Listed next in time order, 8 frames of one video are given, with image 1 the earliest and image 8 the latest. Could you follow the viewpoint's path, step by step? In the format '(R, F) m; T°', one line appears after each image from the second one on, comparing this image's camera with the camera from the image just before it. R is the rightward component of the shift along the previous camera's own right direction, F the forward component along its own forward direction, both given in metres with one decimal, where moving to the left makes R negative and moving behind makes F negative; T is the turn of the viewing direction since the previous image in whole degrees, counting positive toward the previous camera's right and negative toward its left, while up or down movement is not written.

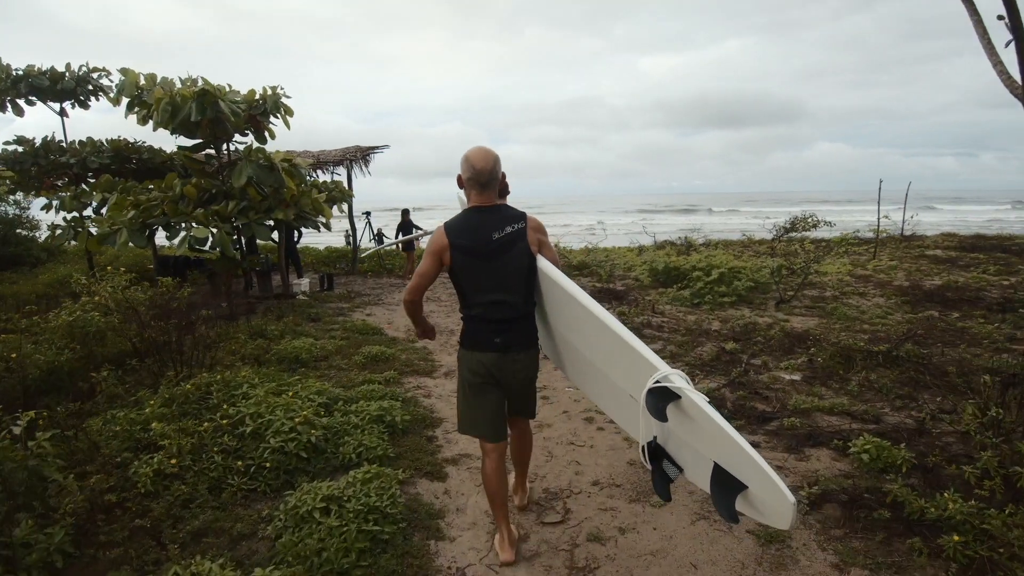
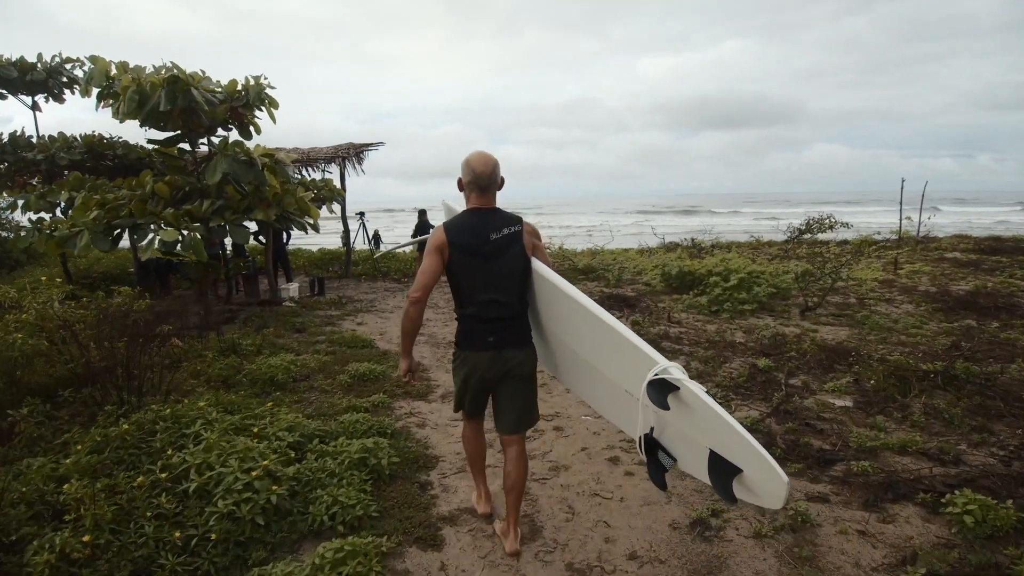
(-0.1, +0.6) m; 0°
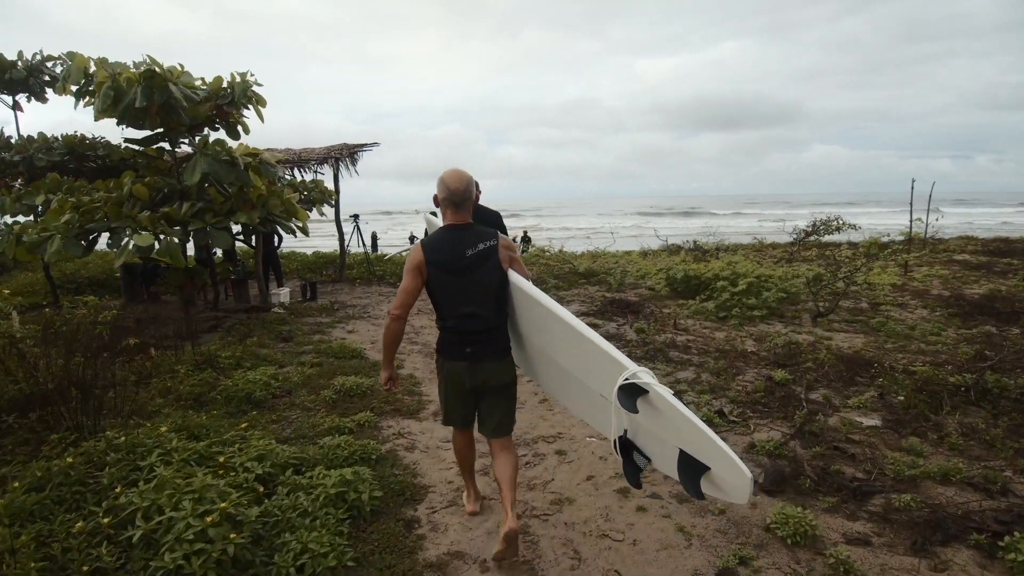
(0.0, +0.3) m; 0°
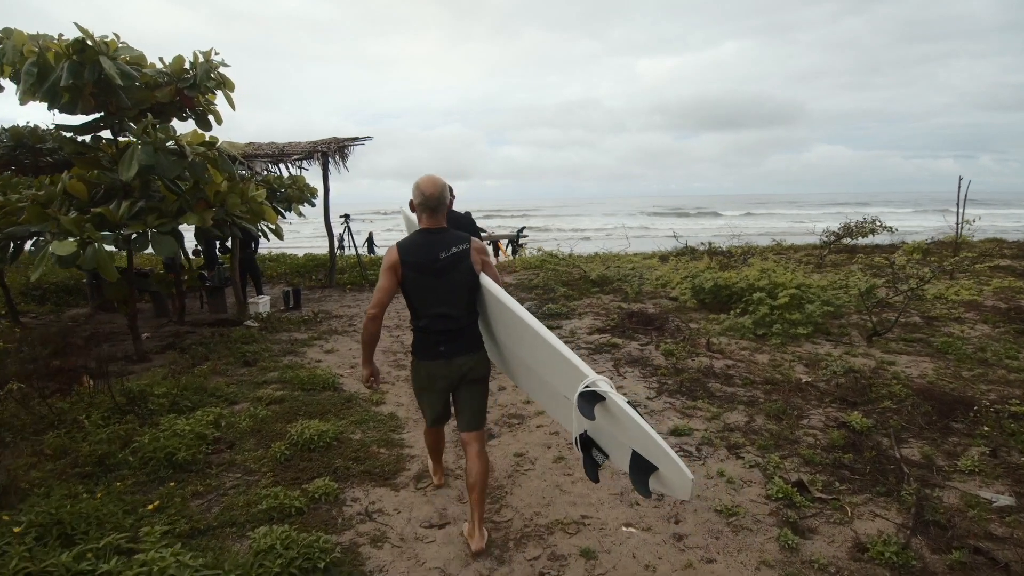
(0.0, +0.9) m; 0°
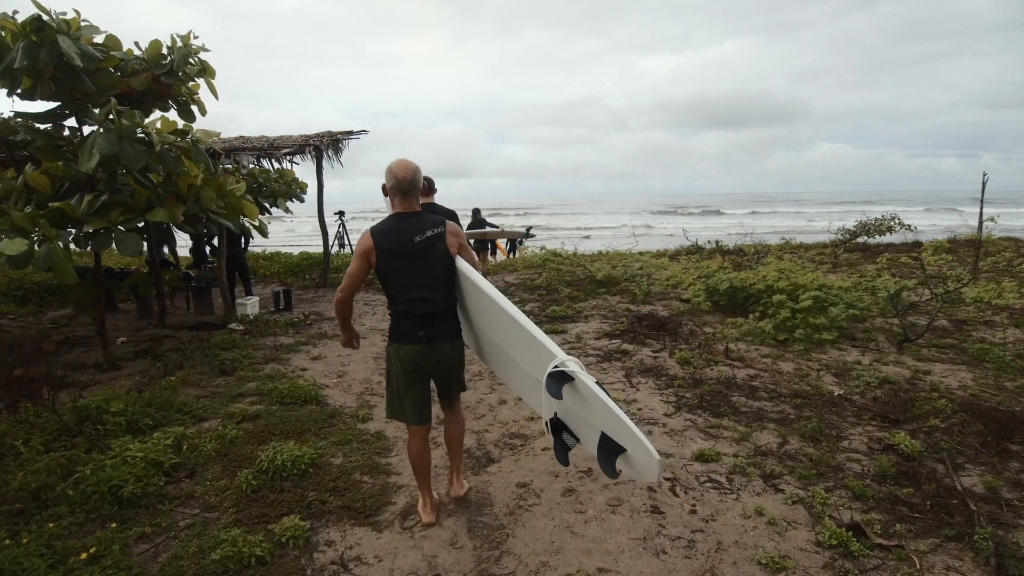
(0.0, +0.4) m; 0°
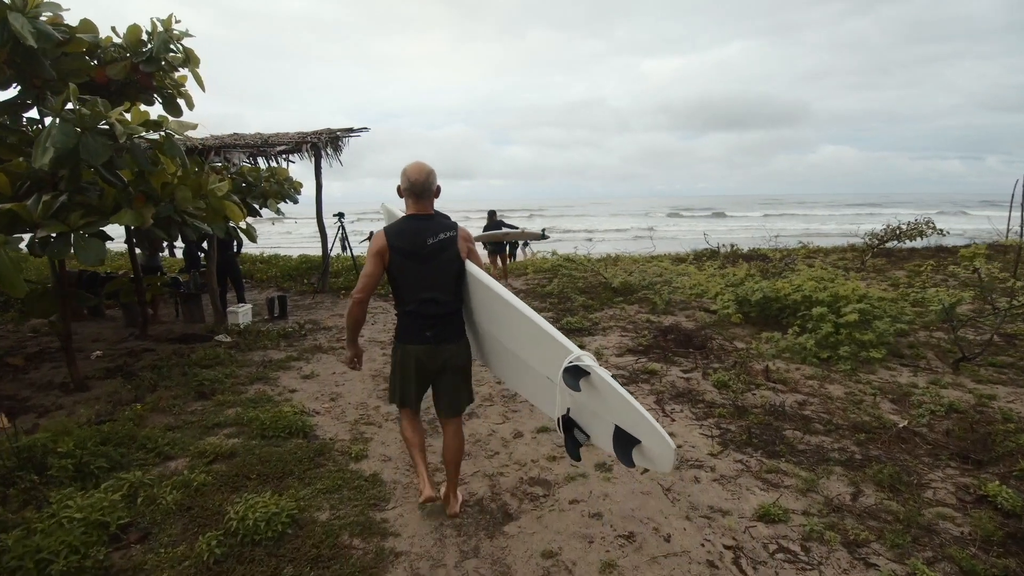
(-0.1, +0.5) m; 0°
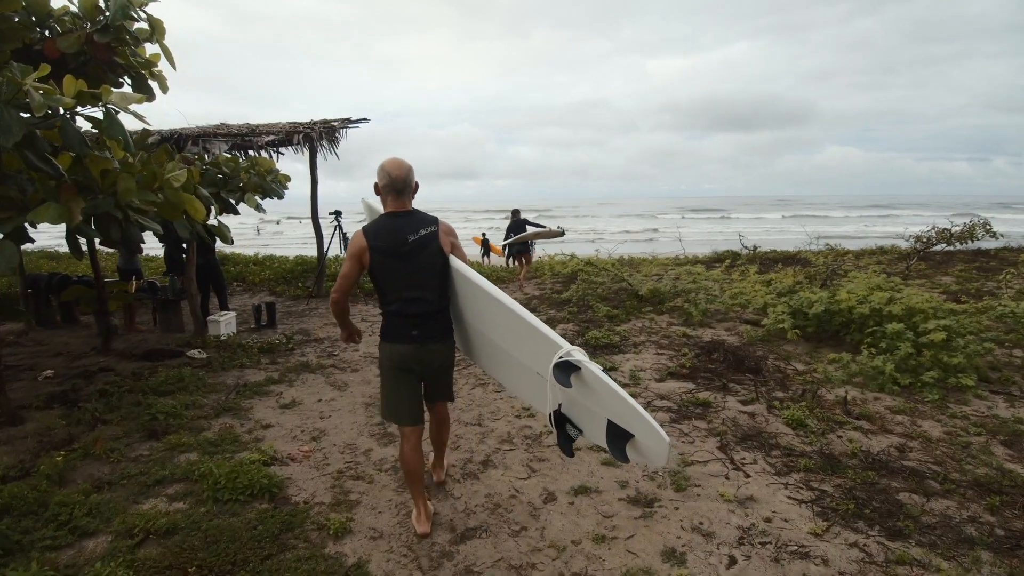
(-0.1, +0.8) m; 0°
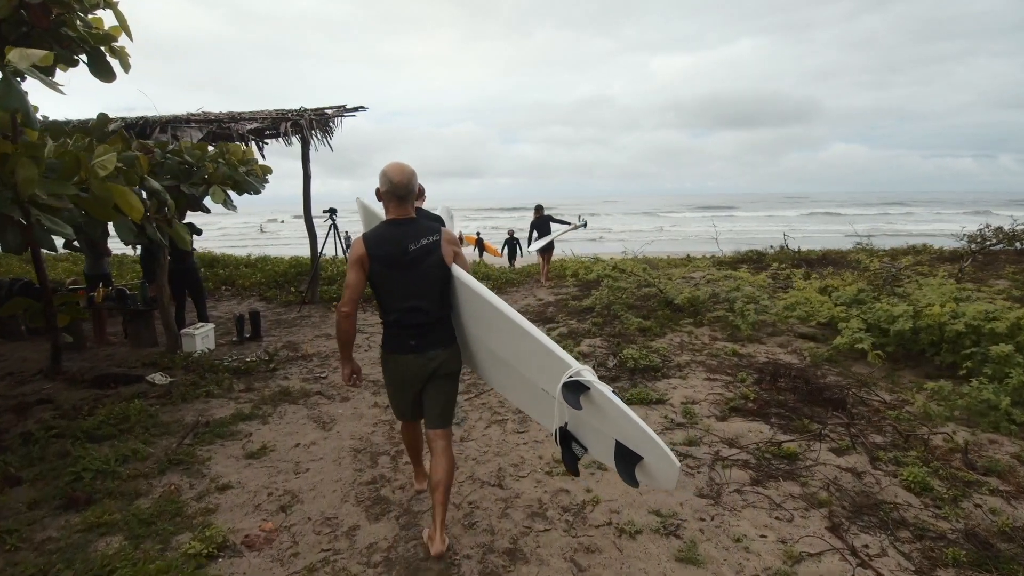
(-0.1, +0.8) m; 0°
